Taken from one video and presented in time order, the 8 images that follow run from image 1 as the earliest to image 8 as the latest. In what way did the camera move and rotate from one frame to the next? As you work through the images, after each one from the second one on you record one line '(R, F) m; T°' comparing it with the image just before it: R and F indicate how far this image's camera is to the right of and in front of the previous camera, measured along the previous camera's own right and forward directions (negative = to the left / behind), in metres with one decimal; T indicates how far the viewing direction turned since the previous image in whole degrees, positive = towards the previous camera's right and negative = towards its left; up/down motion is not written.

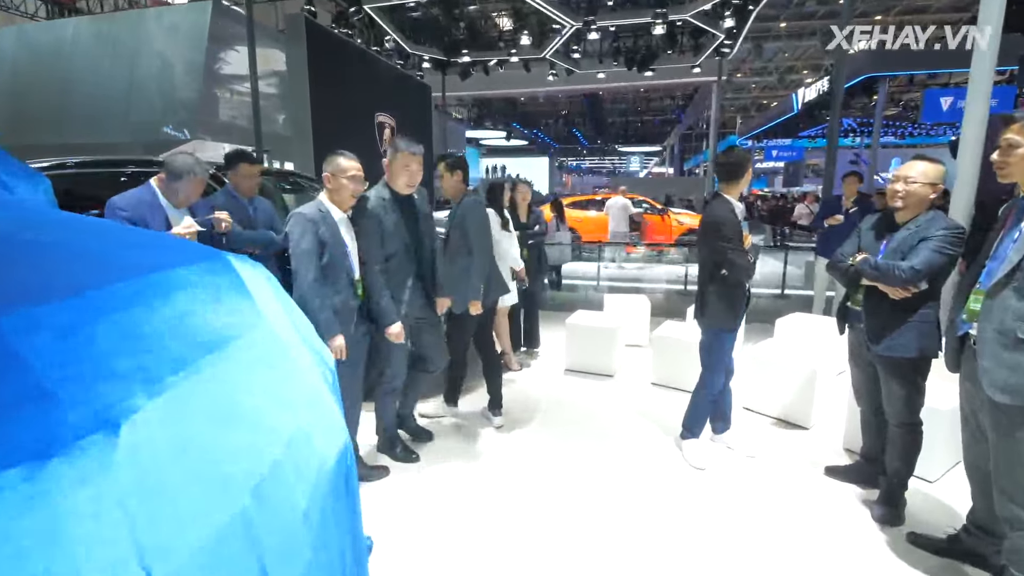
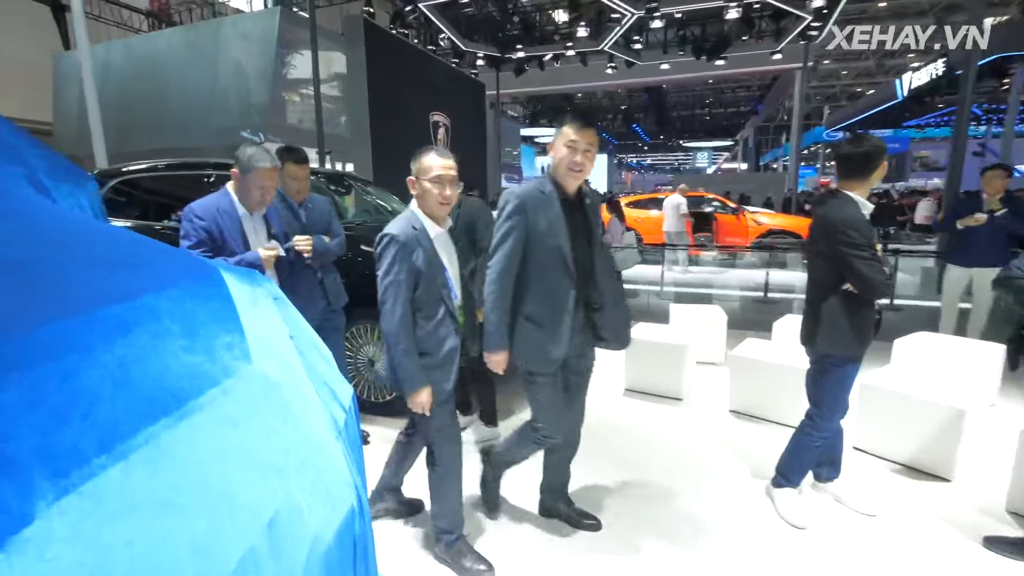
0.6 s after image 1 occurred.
(-0.1, +0.3) m; -6°
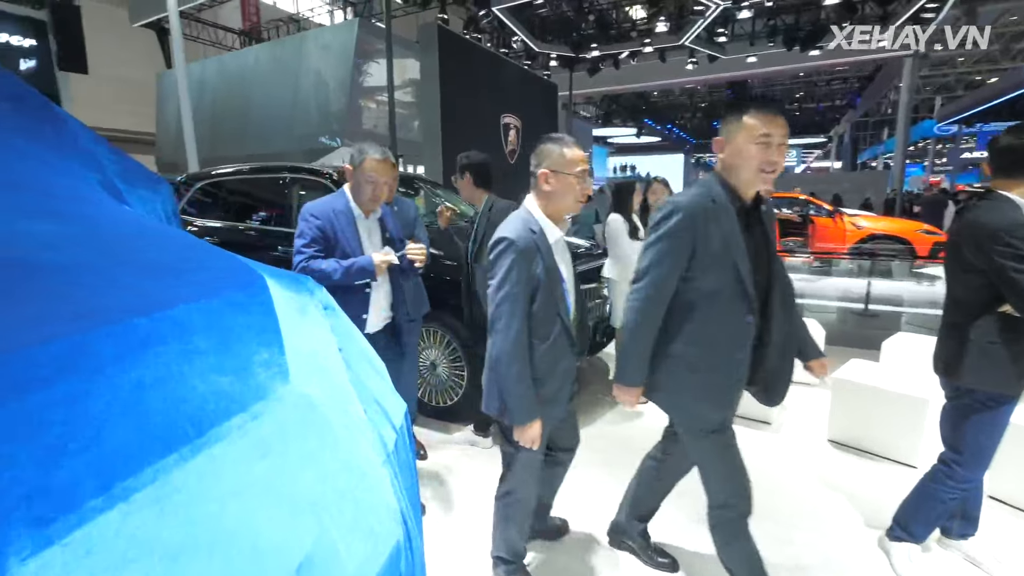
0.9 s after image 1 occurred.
(0.0, +0.2) m; -8°
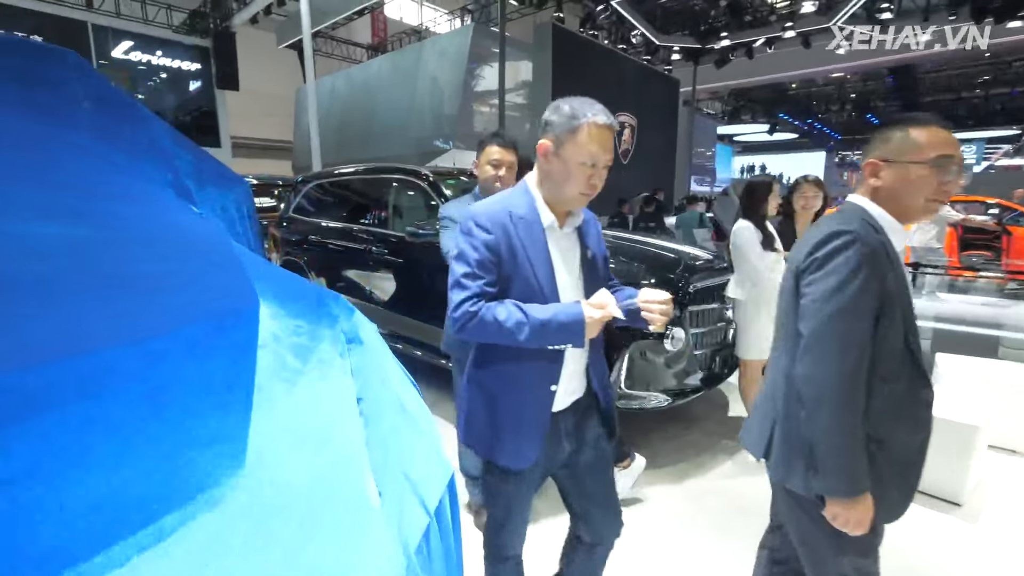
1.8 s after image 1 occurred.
(0.0, +0.3) m; -13°
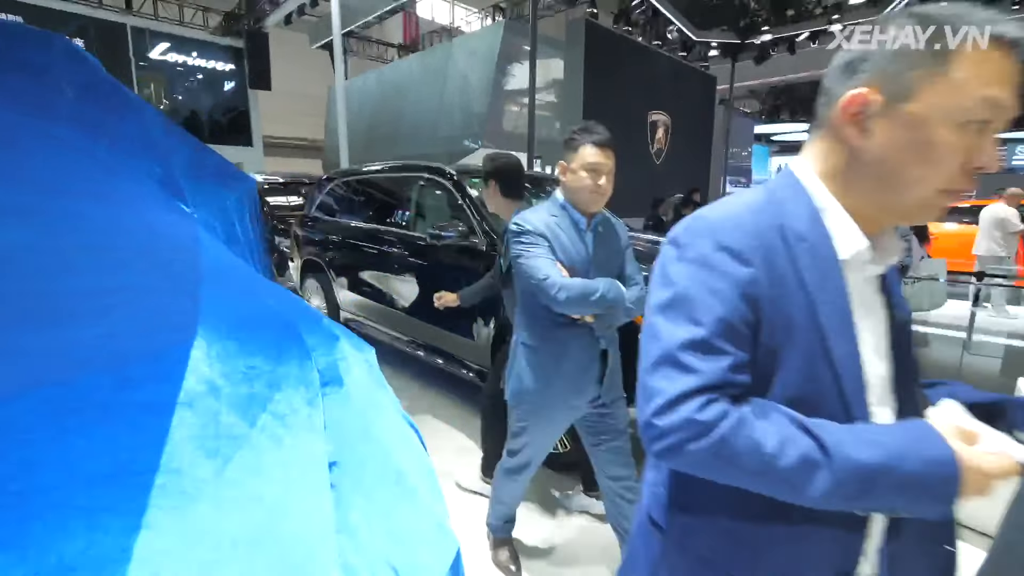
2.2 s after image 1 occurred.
(0.0, +0.2) m; -3°
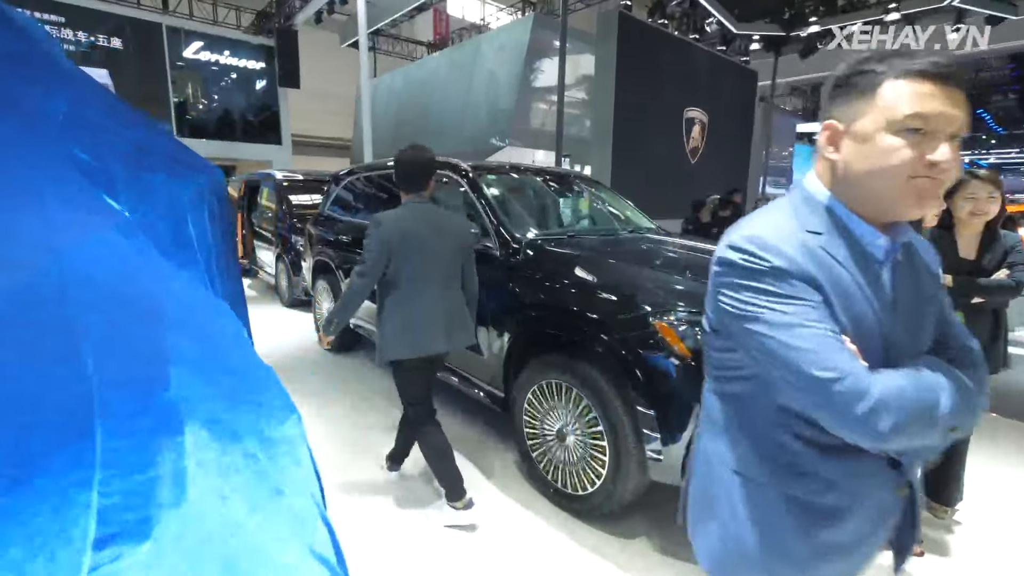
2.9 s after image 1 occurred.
(0.0, +0.3) m; -3°
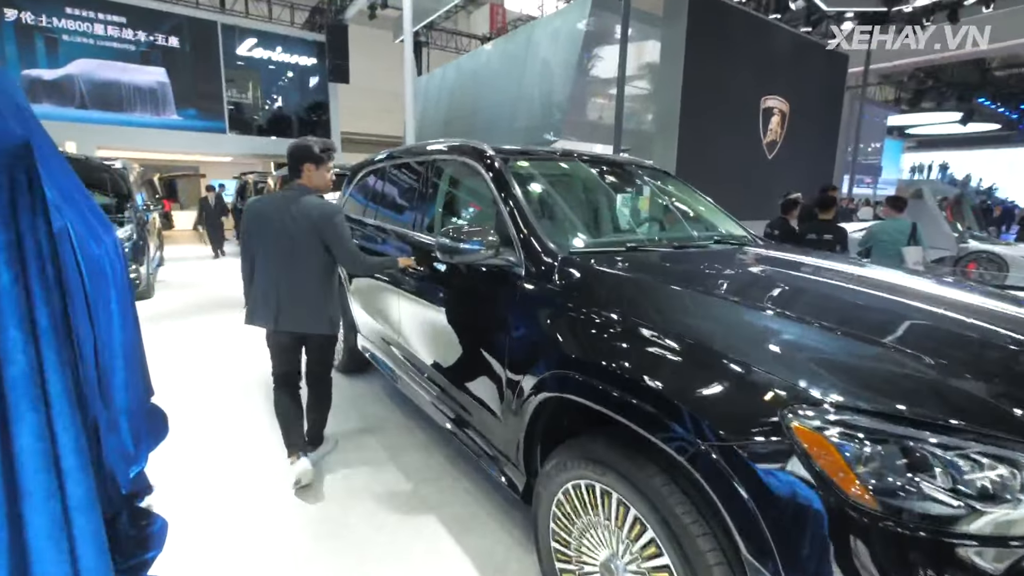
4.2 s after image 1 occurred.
(+0.1, +0.7) m; -6°
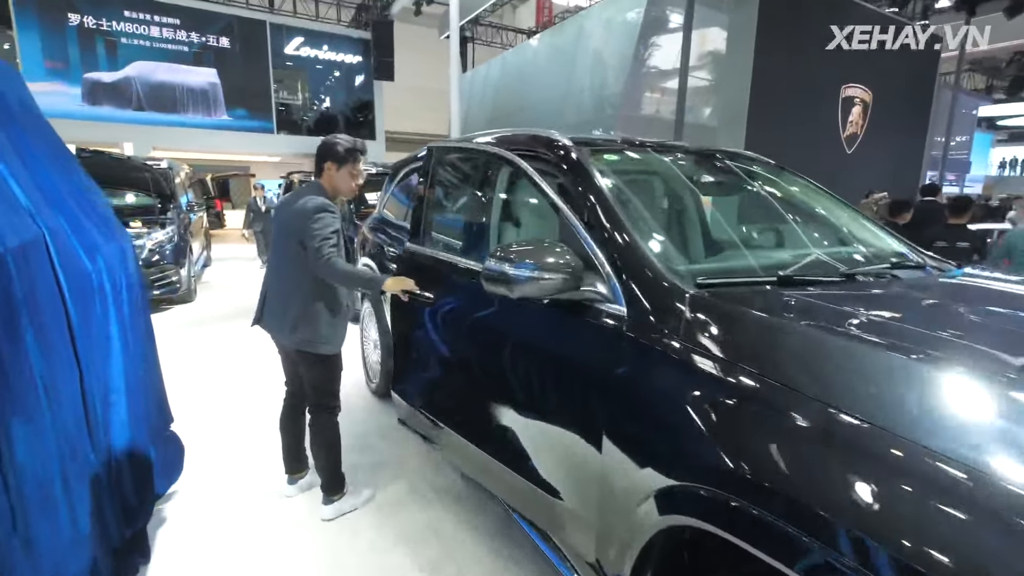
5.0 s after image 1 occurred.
(-0.1, +0.5) m; -5°
